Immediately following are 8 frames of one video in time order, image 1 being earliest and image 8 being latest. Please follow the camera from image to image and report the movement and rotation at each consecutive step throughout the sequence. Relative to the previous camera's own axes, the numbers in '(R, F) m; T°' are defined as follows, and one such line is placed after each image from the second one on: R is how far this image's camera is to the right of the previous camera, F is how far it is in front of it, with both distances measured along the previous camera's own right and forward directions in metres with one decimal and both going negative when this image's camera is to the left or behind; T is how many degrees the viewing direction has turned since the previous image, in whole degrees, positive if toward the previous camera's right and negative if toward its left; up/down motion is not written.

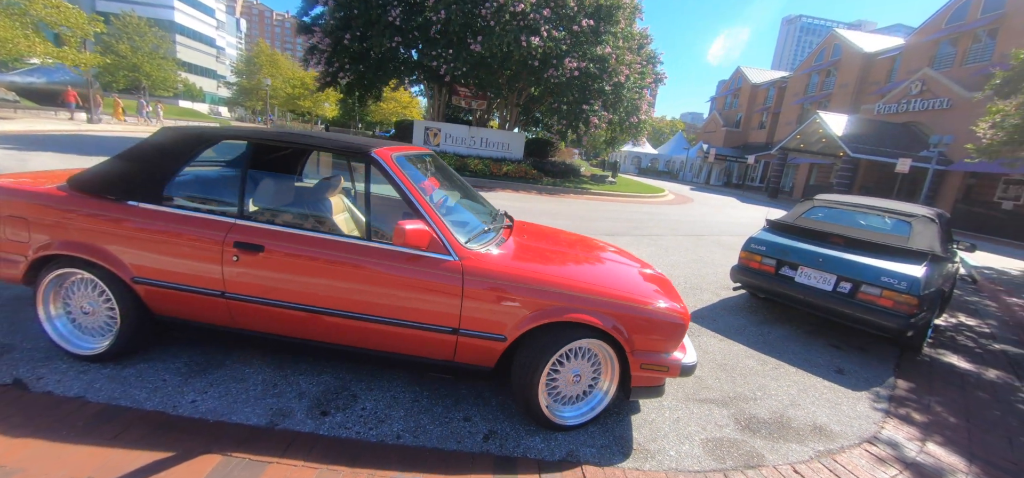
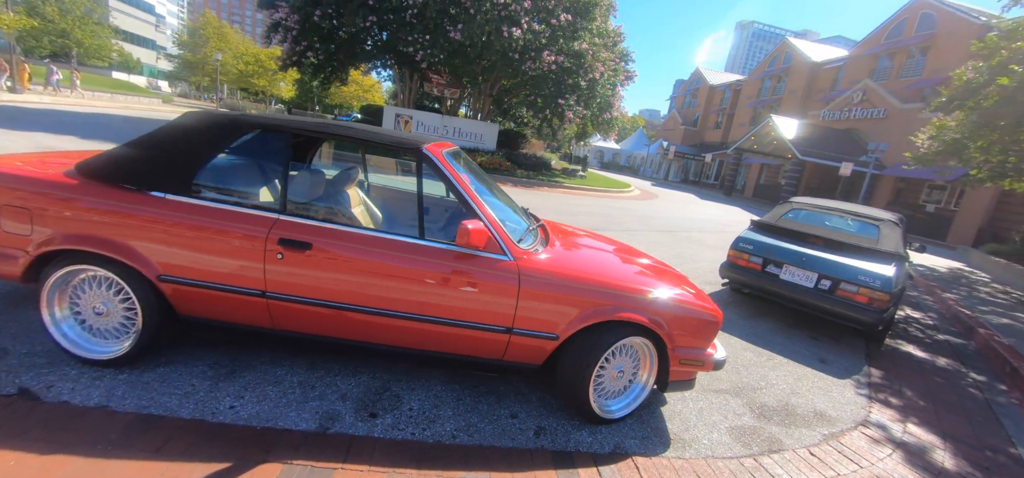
(-0.5, 0.0) m; +6°
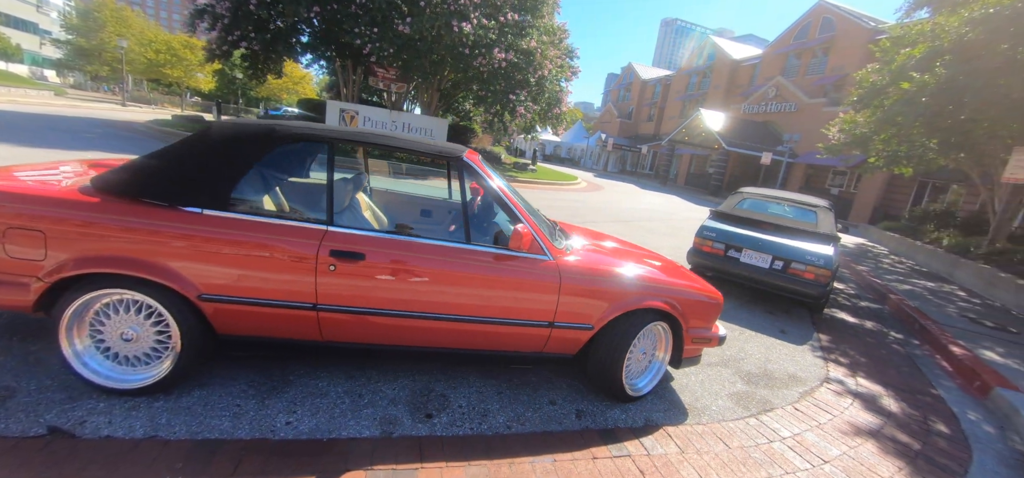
(-0.5, -0.1) m; +8°
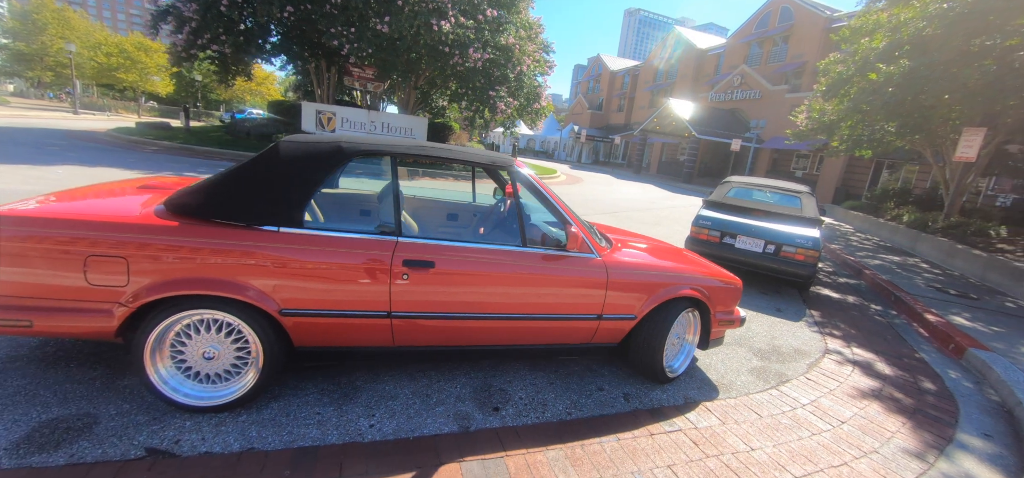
(-0.5, -0.2) m; +3°
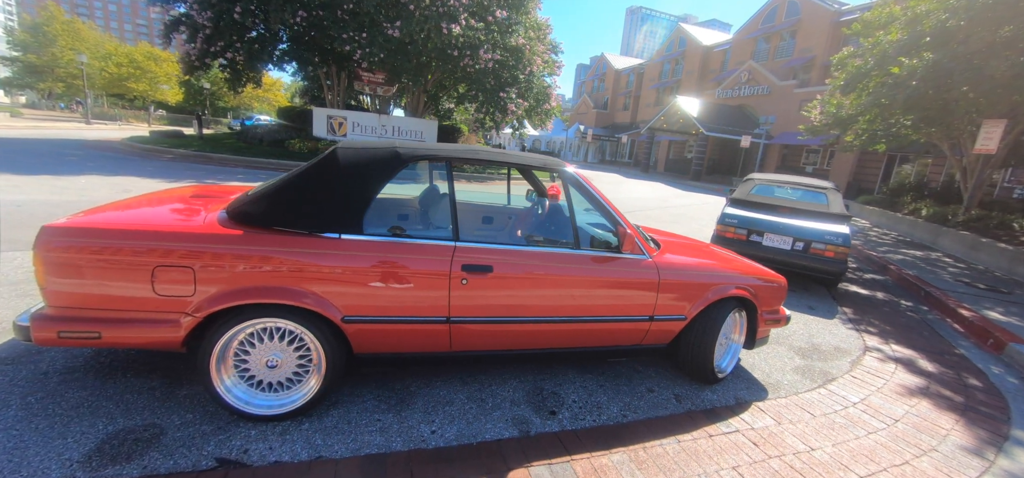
(-0.3, 0.0) m; -1°
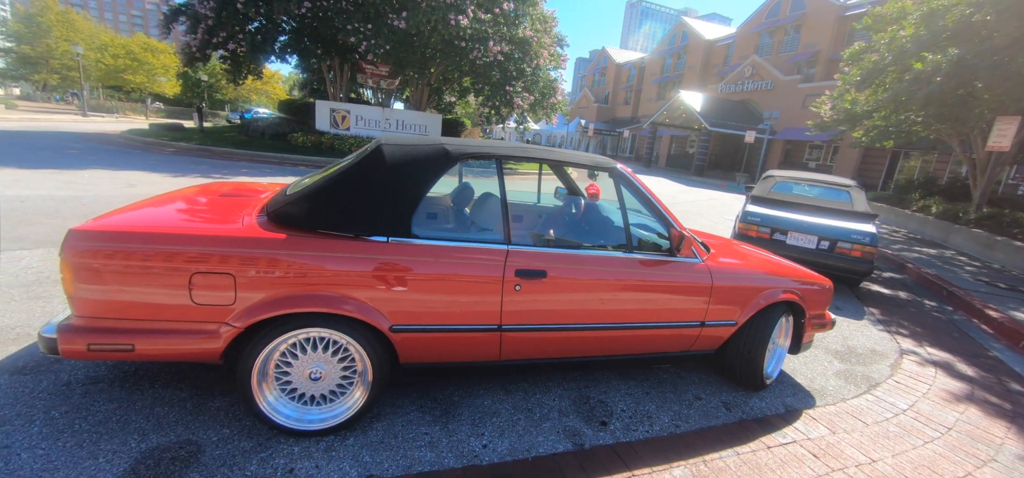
(-0.3, +0.1) m; 0°
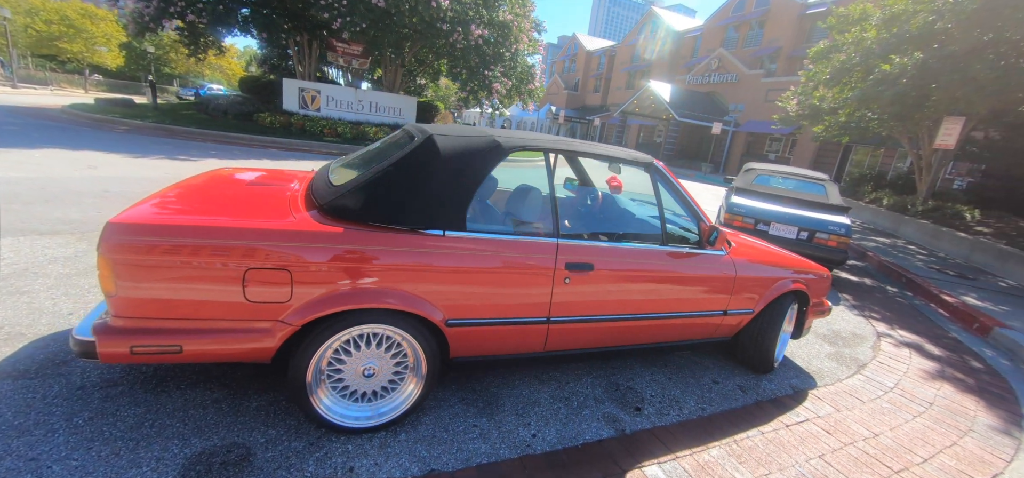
(-0.4, 0.0) m; +5°
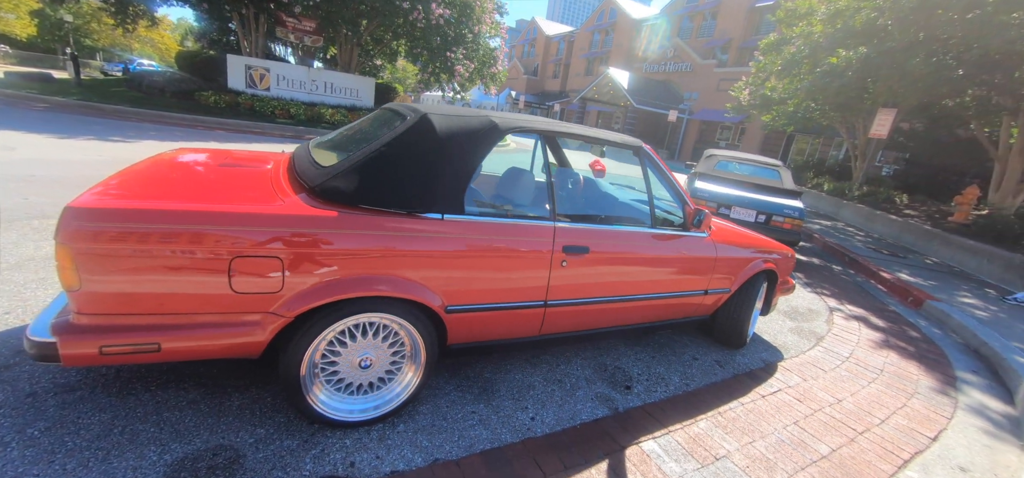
(-0.2, 0.0) m; +5°
